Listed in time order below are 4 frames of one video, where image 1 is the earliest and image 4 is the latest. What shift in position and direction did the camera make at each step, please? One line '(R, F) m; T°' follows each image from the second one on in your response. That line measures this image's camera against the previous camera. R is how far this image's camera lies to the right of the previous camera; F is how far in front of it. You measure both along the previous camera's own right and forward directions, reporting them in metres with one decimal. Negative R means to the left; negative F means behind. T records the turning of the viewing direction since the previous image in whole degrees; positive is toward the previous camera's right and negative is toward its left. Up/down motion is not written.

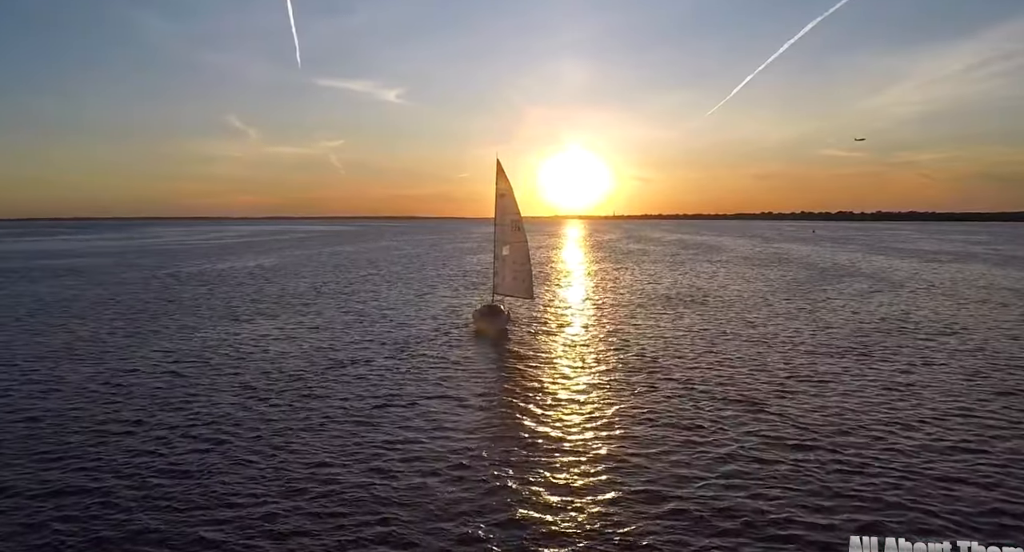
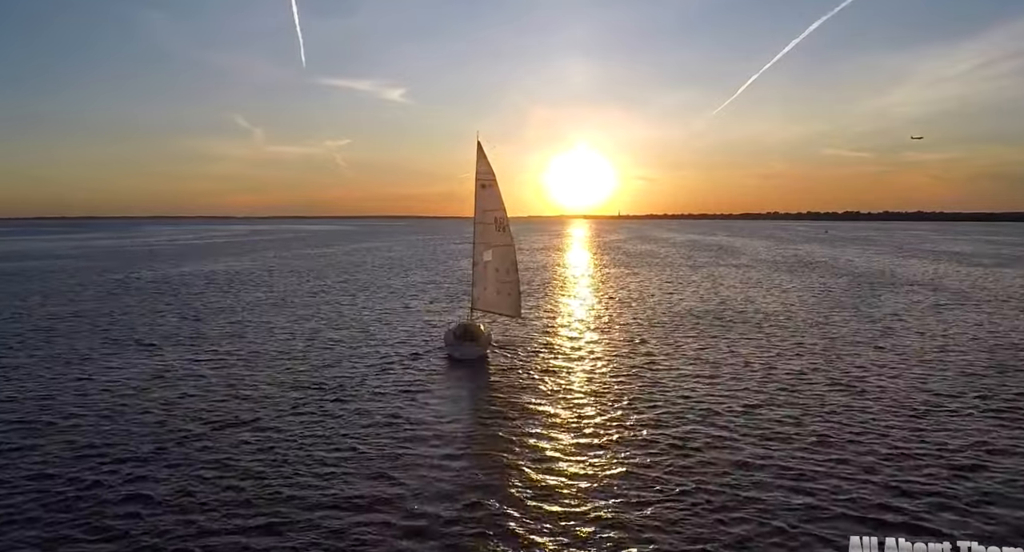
(+1.3, +9.8) m; 0°
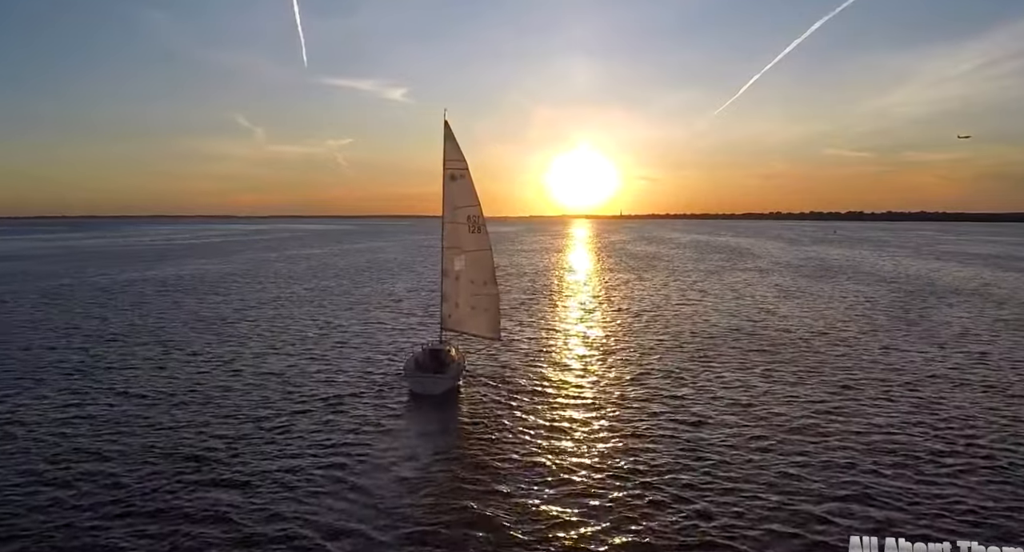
(+1.2, +7.6) m; 0°
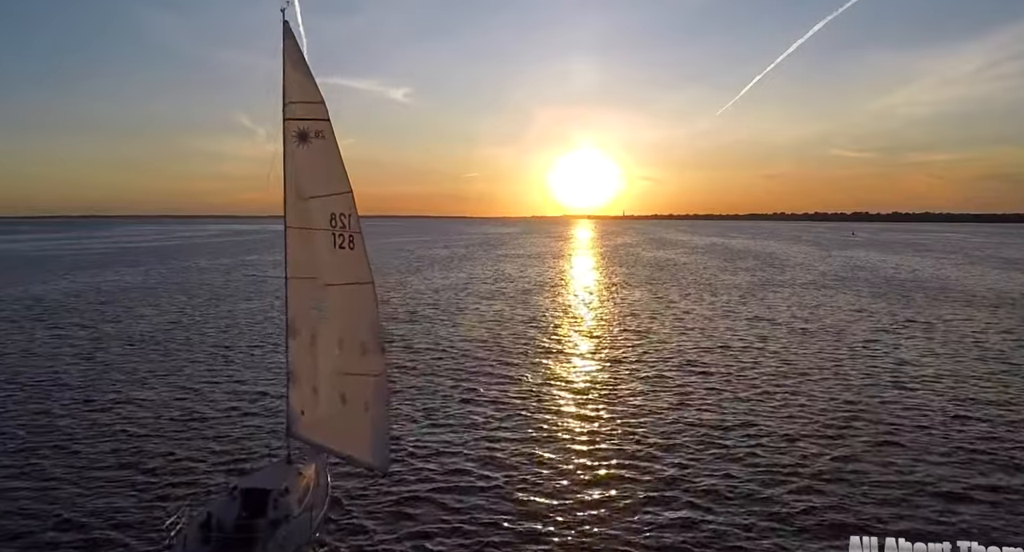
(+2.0, +15.0) m; 0°
